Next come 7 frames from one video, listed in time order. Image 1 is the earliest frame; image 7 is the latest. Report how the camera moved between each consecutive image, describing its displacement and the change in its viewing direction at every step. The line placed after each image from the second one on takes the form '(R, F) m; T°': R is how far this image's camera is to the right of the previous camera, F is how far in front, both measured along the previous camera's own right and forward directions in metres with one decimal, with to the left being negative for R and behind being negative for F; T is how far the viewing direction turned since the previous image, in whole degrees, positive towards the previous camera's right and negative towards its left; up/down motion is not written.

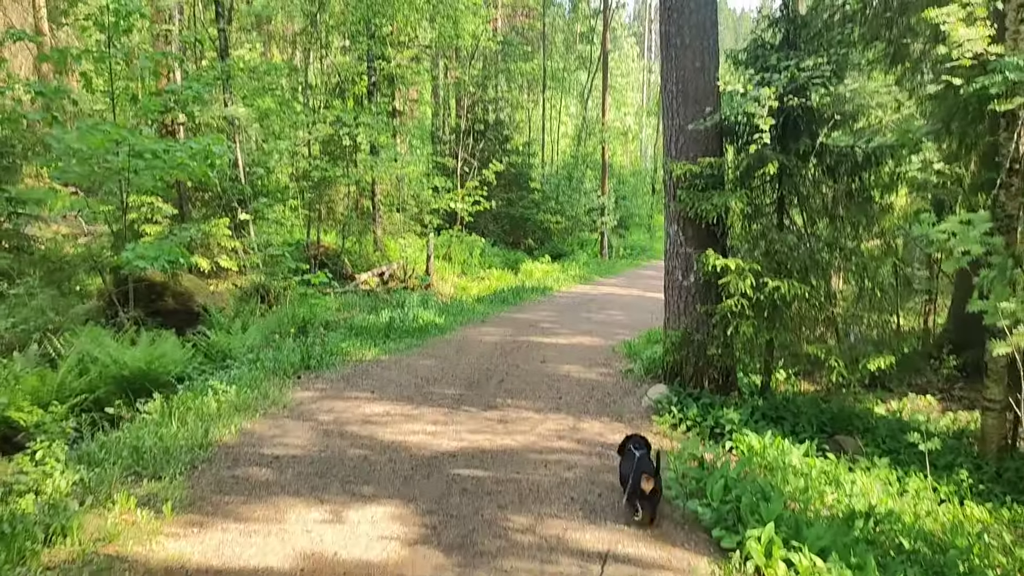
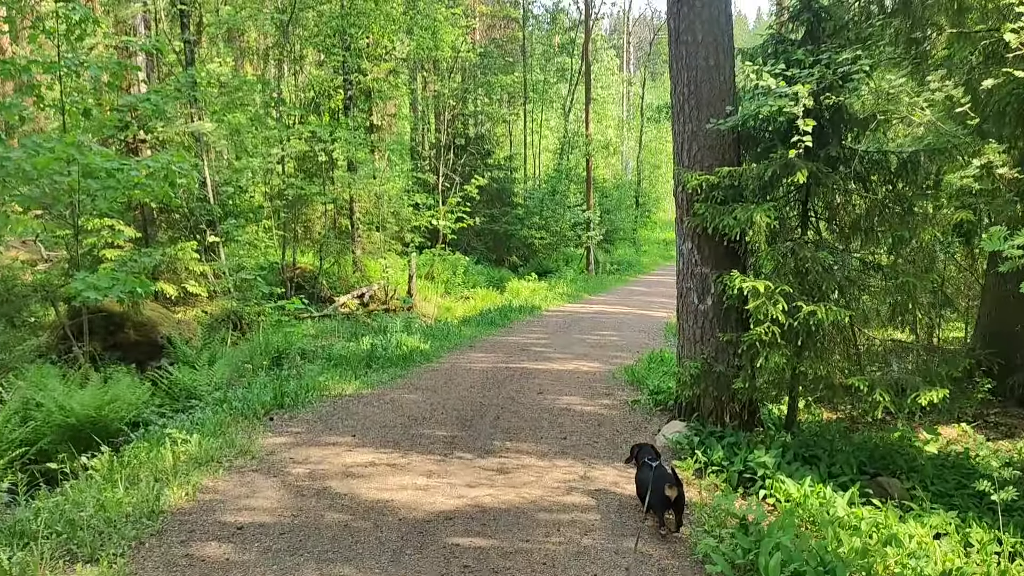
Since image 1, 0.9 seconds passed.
(-0.1, +0.8) m; +1°
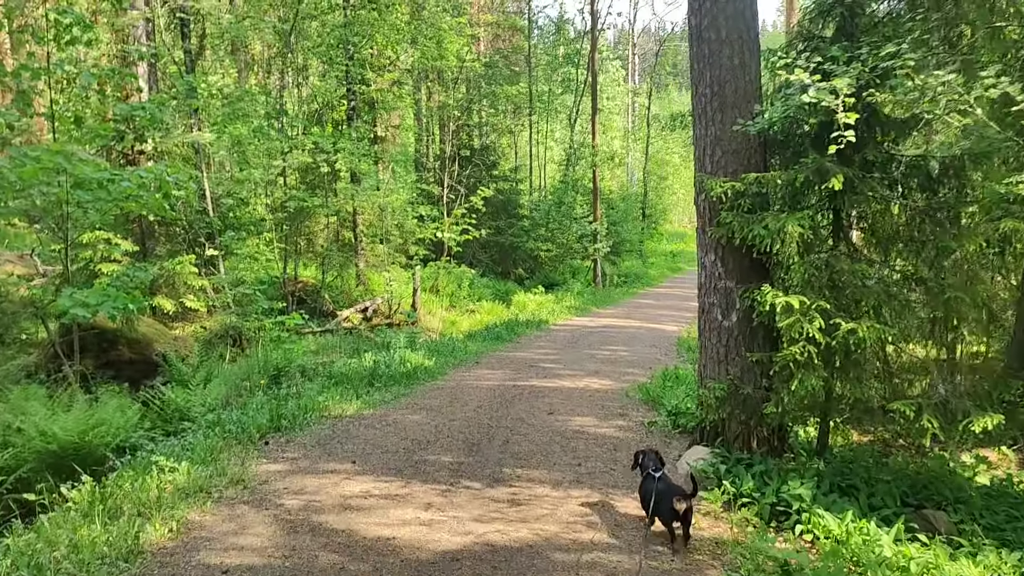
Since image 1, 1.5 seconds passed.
(0.0, +0.4) m; 0°
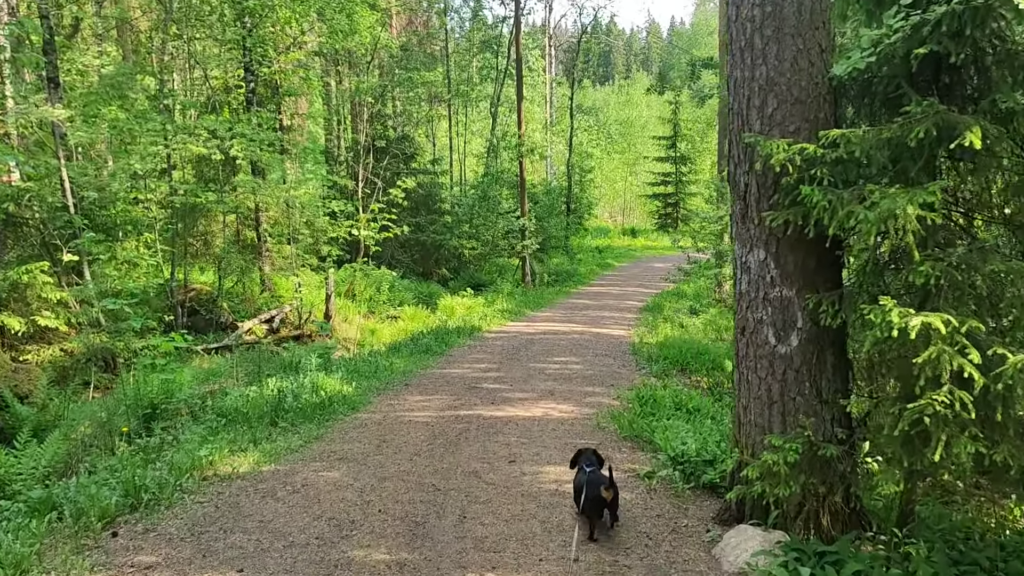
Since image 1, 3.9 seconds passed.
(-0.2, +2.0) m; +6°
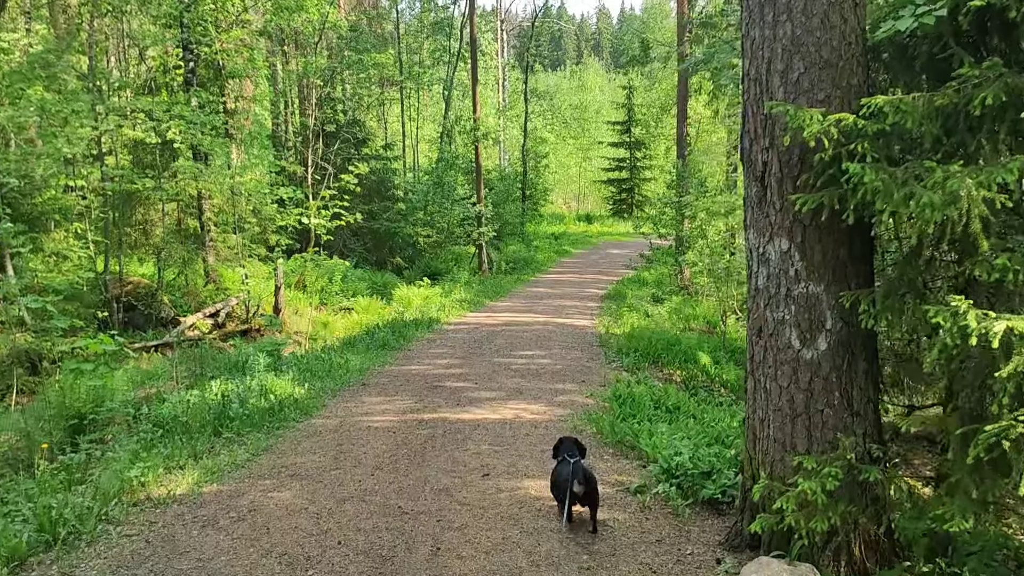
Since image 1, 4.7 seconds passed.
(-0.1, +0.7) m; +3°
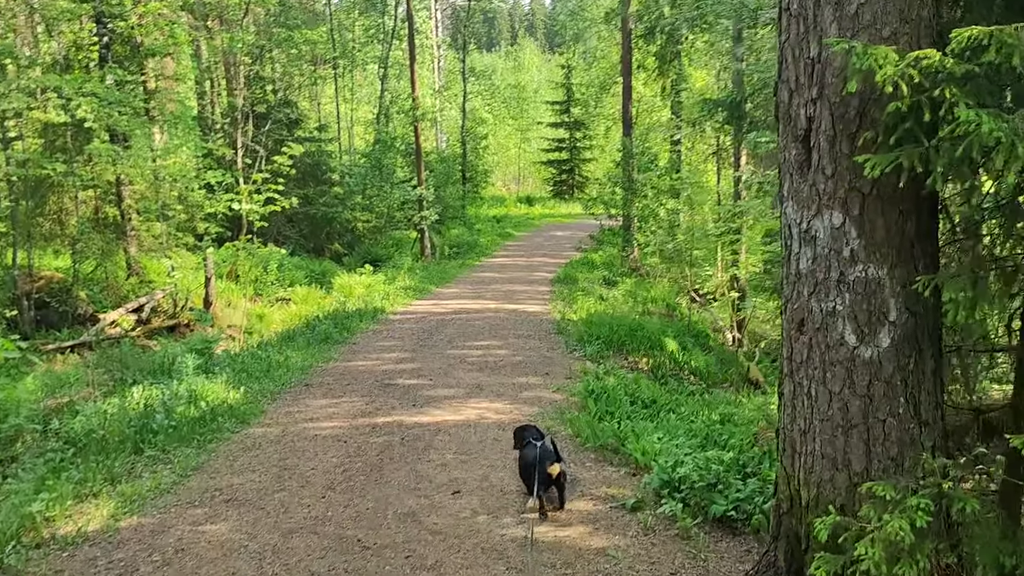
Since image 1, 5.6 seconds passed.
(-0.2, +0.8) m; +4°
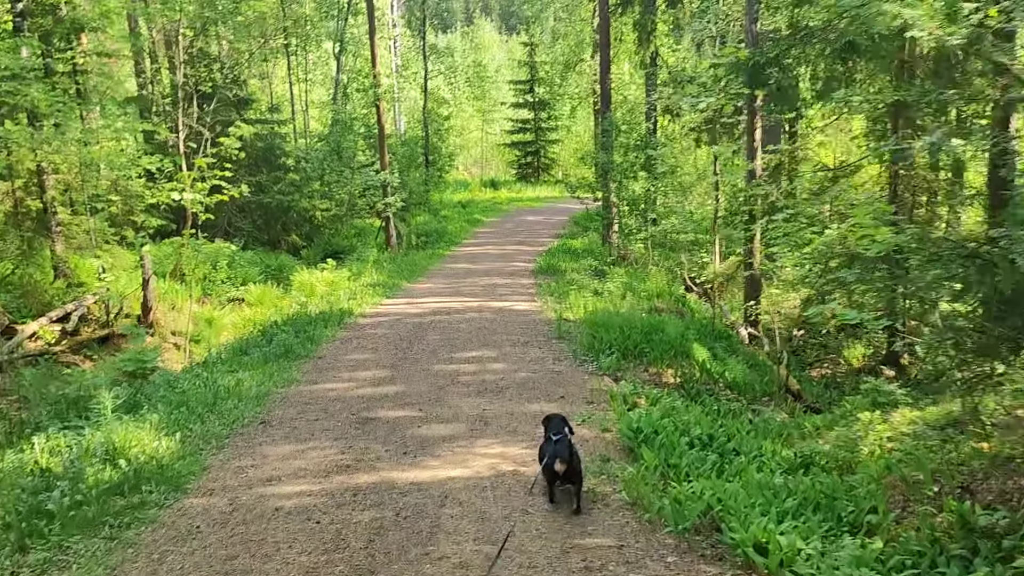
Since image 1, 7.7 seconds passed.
(-0.4, +1.8) m; +3°
